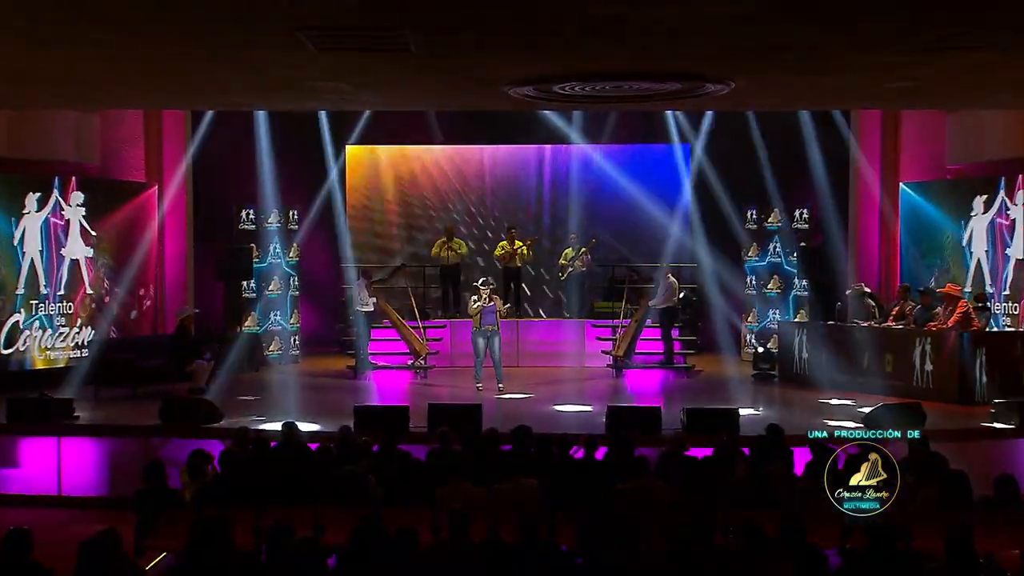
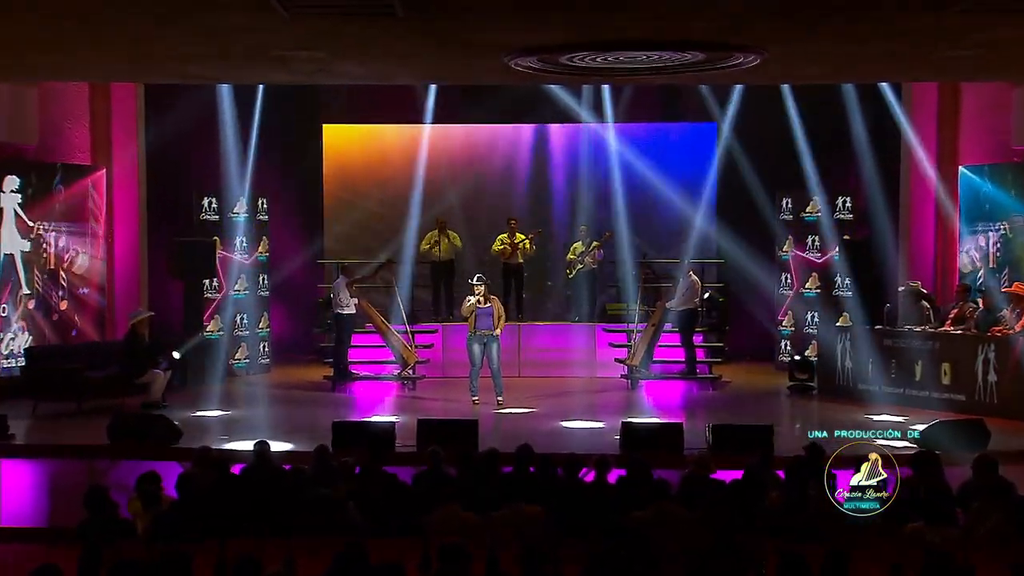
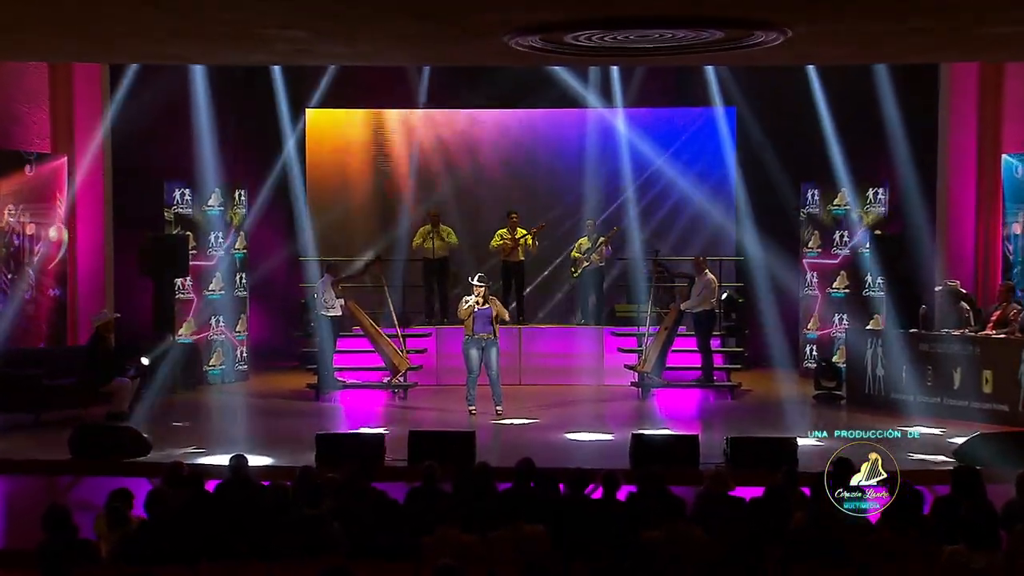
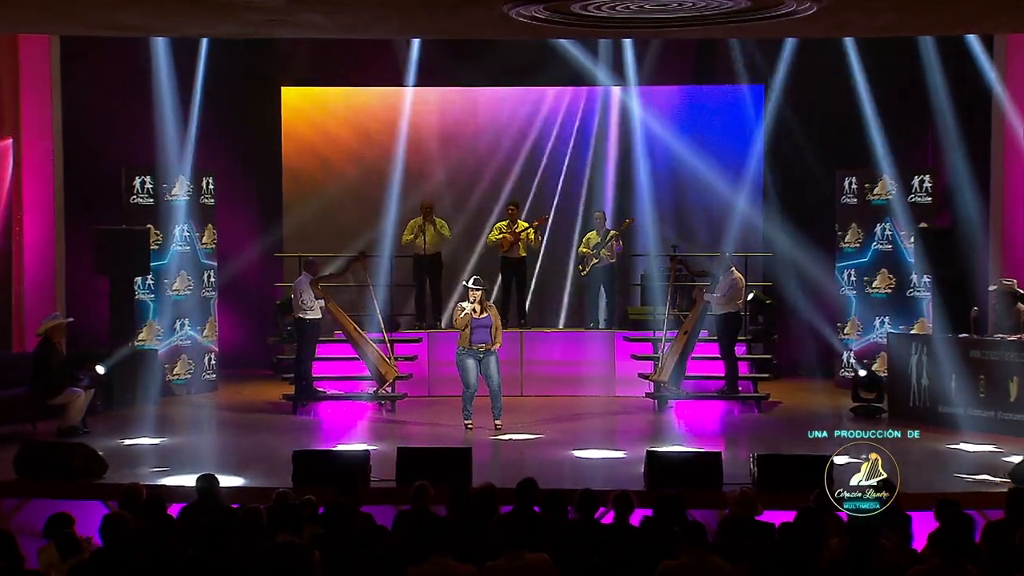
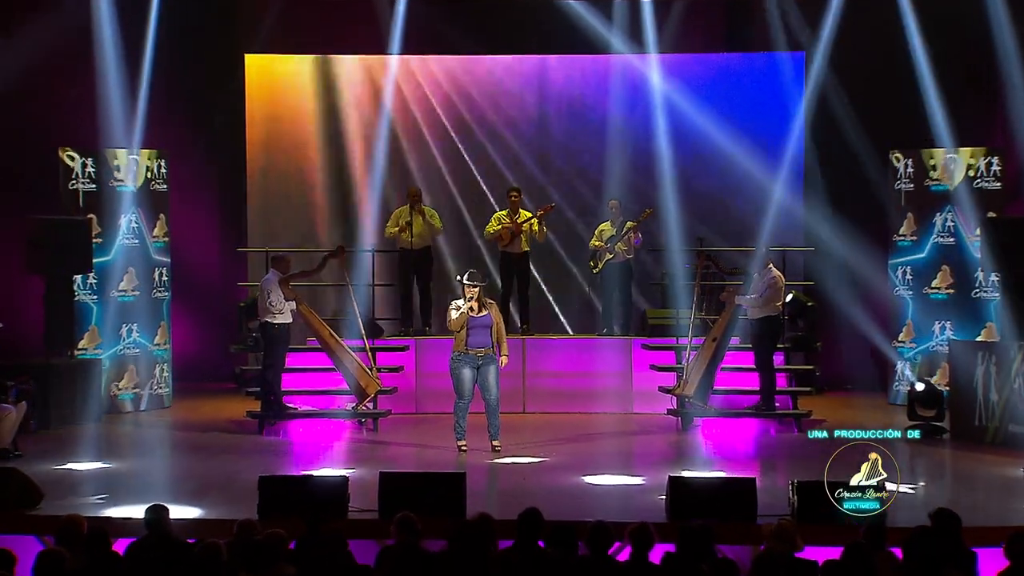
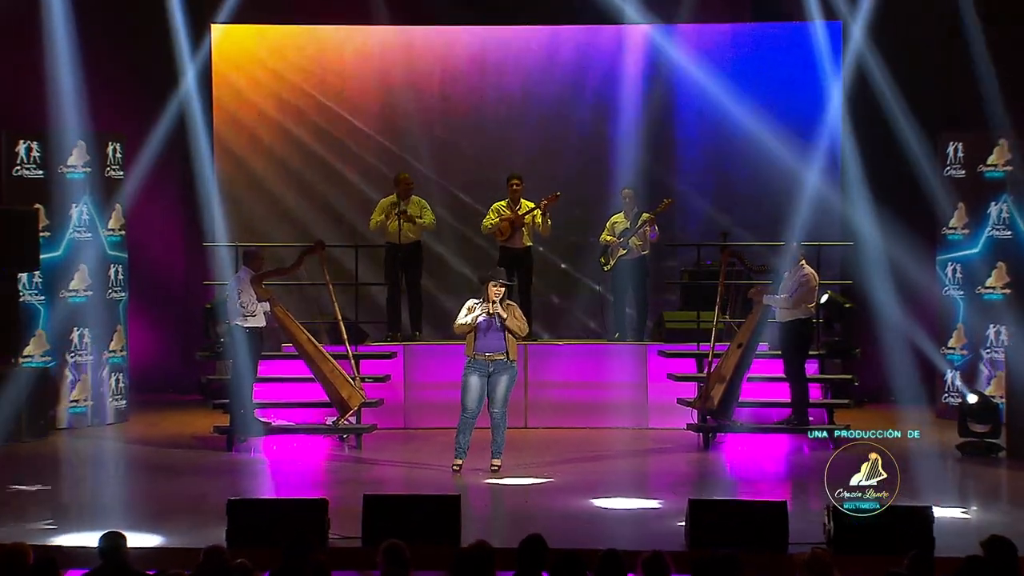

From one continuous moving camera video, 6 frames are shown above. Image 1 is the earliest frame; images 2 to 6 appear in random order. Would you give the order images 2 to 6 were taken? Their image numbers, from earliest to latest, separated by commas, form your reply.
2, 3, 4, 5, 6
